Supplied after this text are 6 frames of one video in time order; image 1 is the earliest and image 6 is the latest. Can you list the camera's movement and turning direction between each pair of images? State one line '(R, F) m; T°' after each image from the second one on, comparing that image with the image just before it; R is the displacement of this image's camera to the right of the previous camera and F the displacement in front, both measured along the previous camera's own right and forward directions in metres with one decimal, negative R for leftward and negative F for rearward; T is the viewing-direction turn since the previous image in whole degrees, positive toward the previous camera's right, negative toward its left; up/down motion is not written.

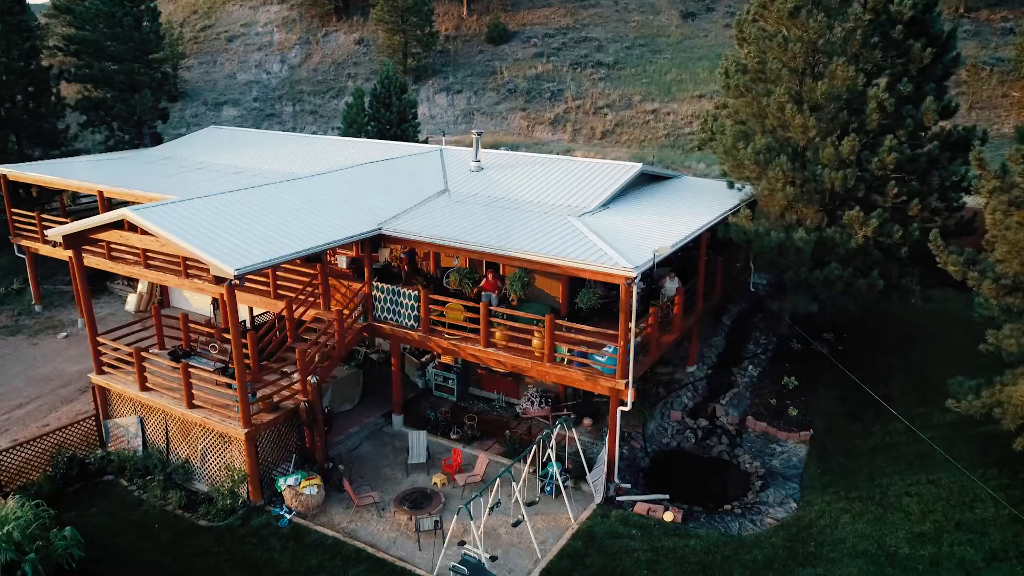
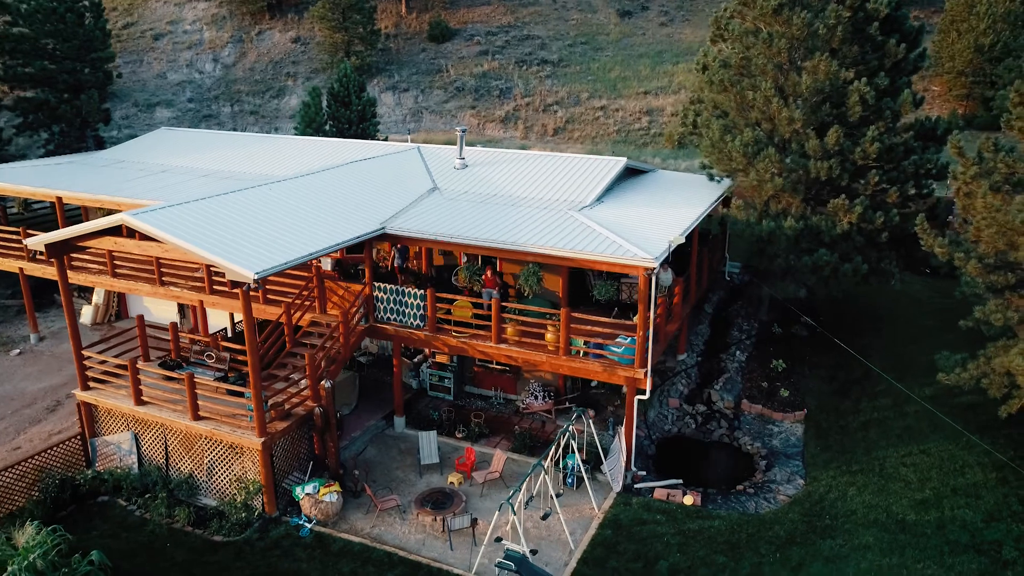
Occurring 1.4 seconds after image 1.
(-2.0, +0.1) m; +6°
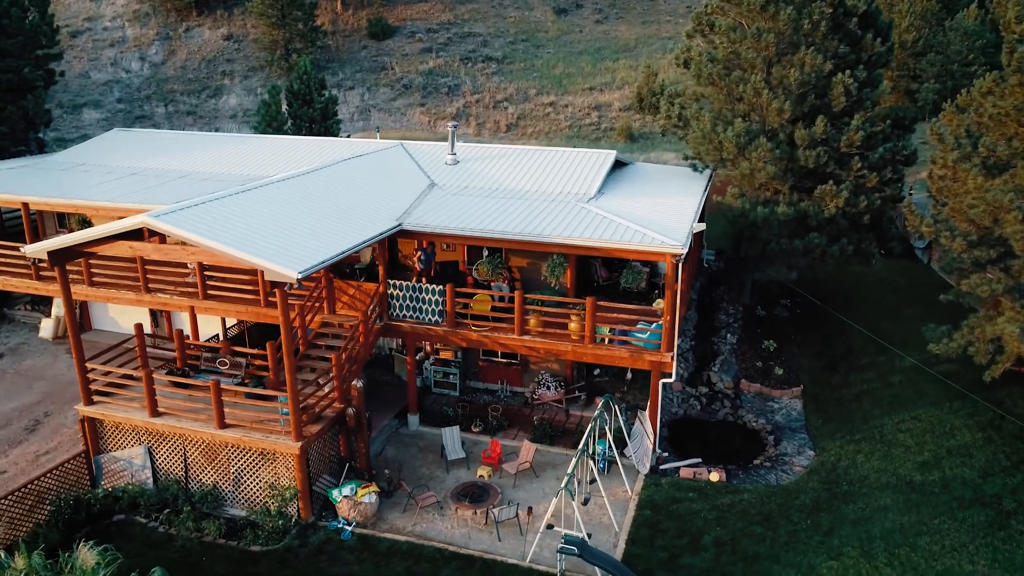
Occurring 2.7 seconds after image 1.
(-2.4, 0.0) m; +7°
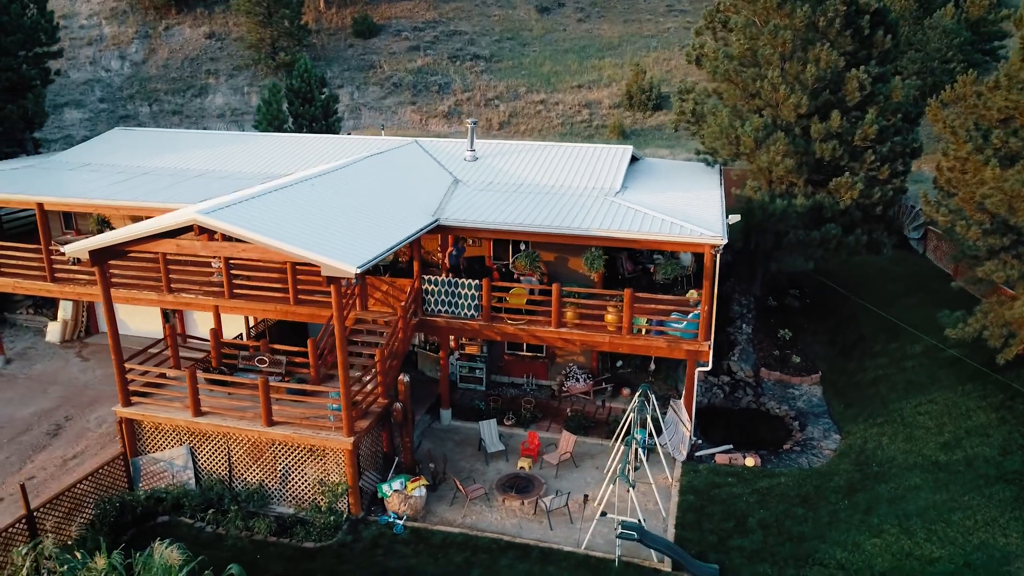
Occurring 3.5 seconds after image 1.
(-1.6, -0.2) m; +3°
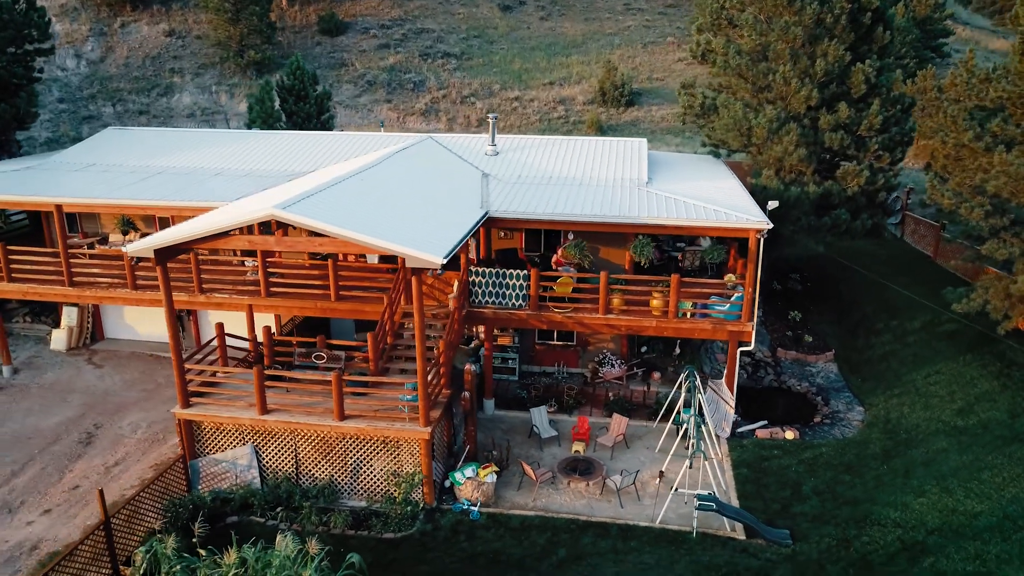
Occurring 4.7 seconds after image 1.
(-2.7, -0.3) m; +5°
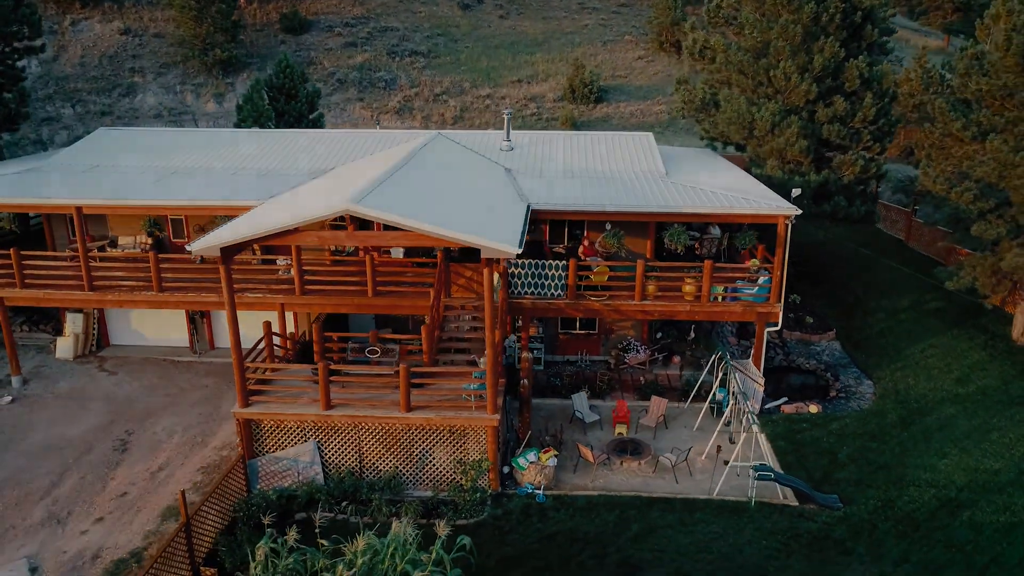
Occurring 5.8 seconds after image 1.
(-2.6, -0.4) m; +5°
